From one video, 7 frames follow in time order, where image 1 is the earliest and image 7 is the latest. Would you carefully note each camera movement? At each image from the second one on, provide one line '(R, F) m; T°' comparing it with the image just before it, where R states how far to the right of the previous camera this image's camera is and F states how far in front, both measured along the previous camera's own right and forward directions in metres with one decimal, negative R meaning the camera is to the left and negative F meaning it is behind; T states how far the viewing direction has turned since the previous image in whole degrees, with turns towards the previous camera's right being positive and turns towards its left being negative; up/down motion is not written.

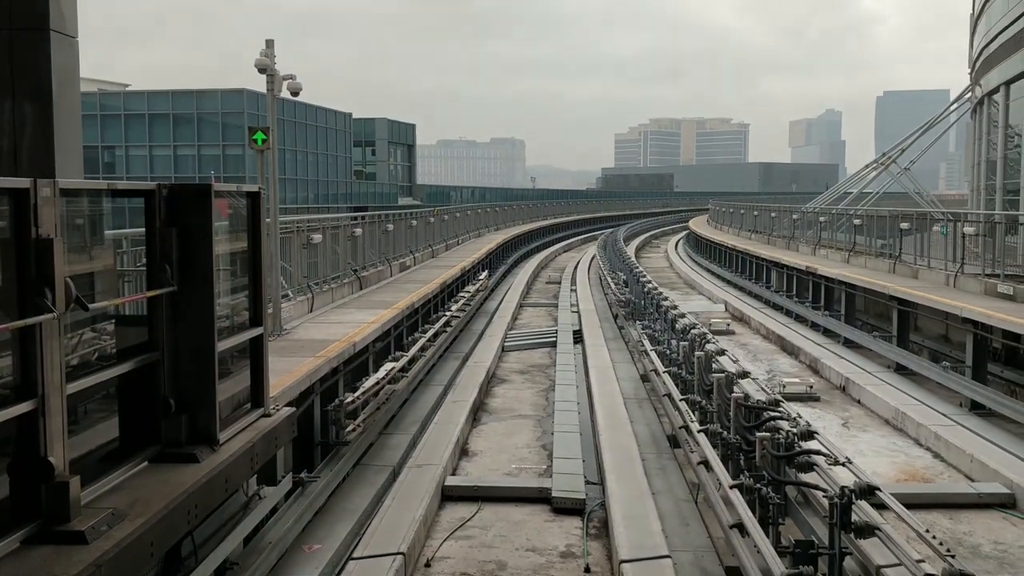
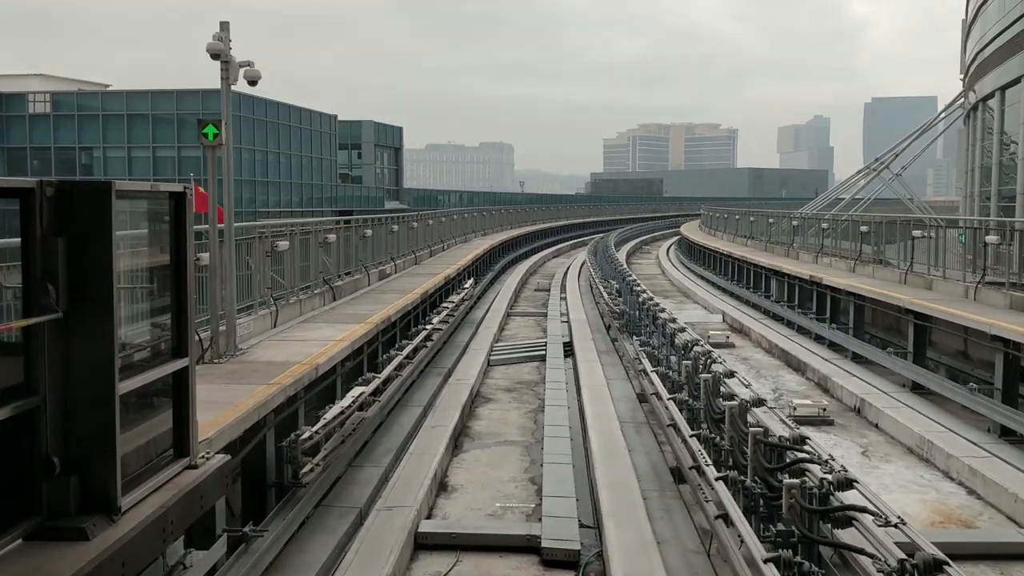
(0.0, +1.1) m; 0°
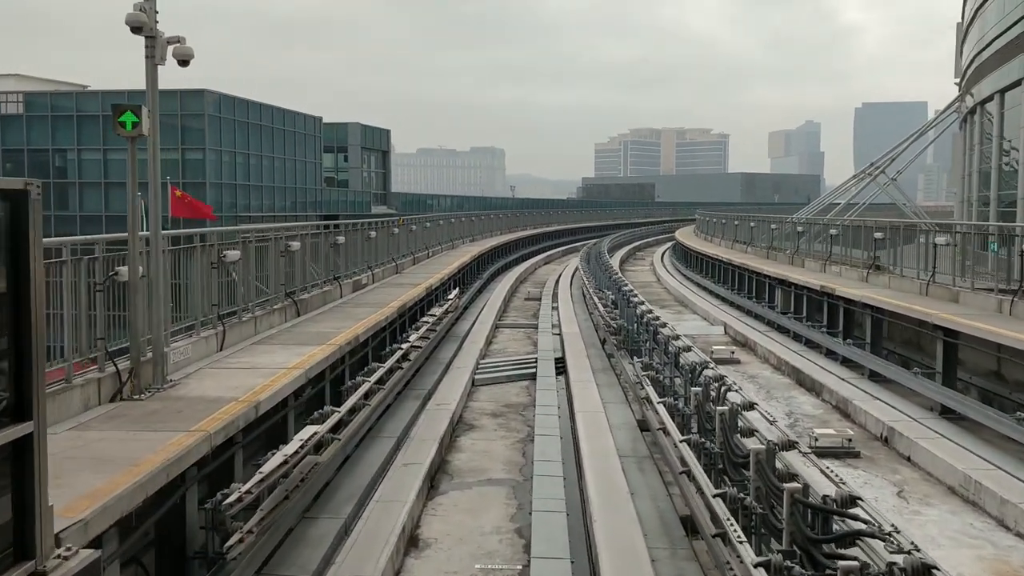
(0.0, +1.4) m; 0°
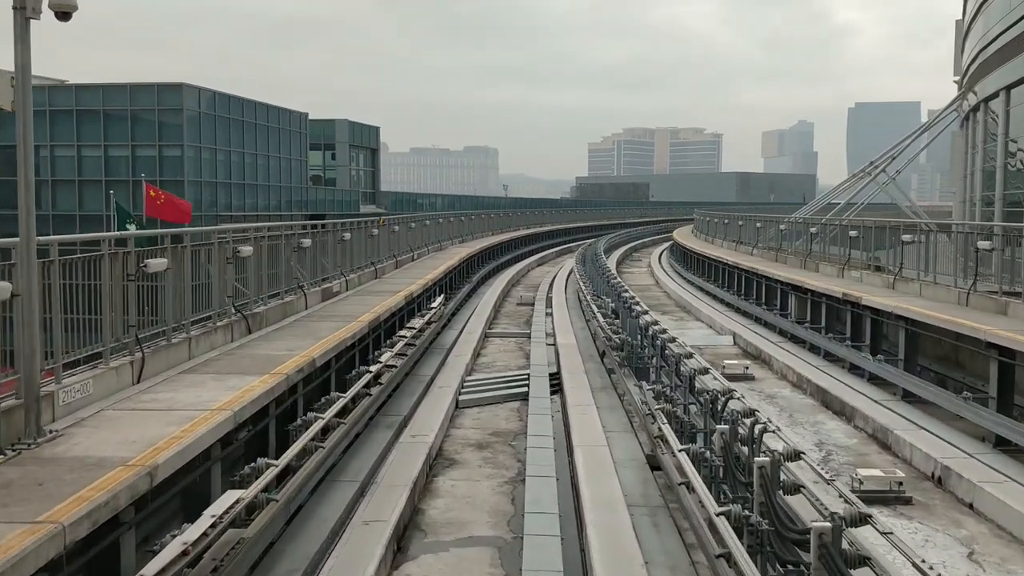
(0.0, +1.8) m; 0°
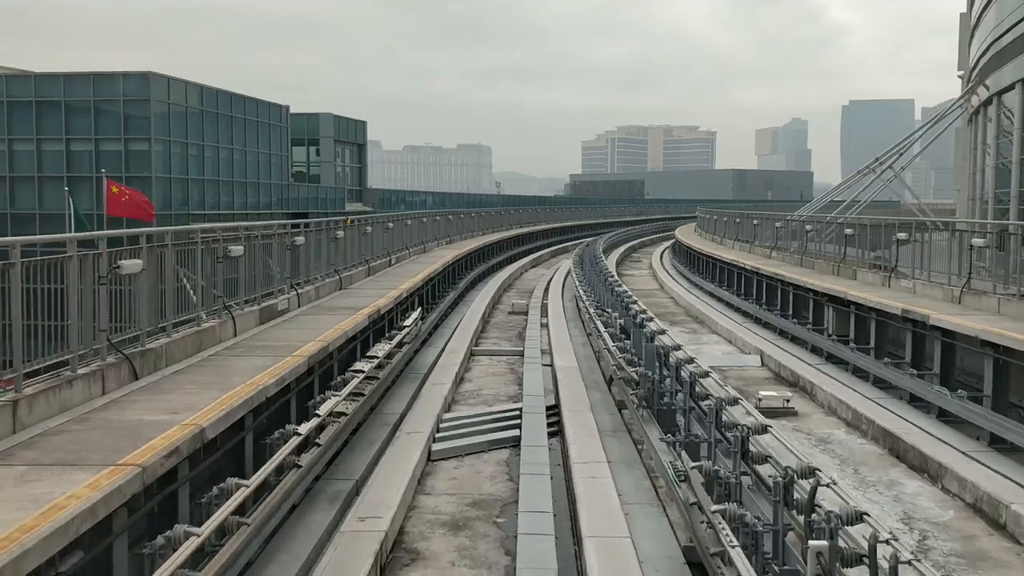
(0.0, +2.8) m; 0°
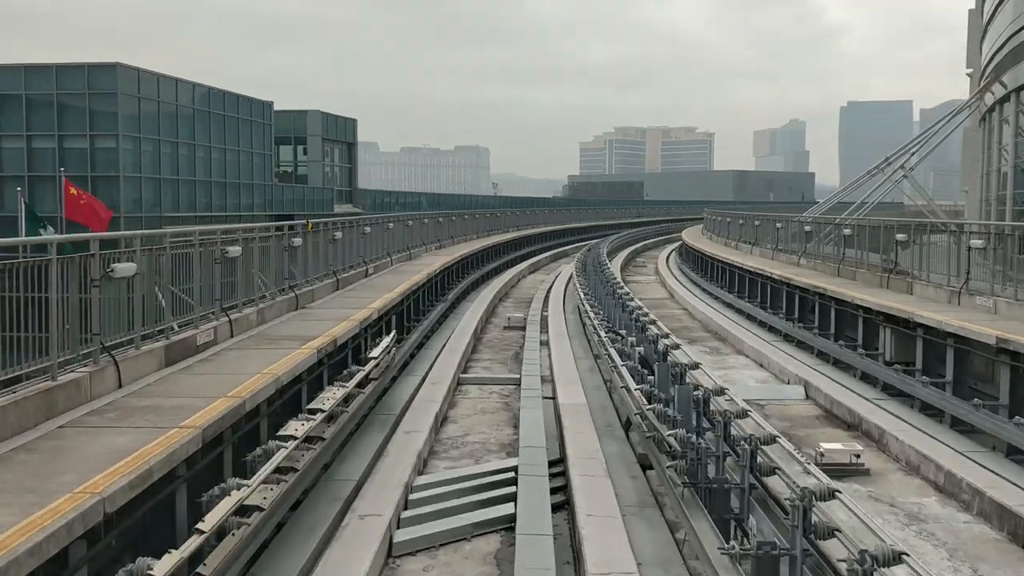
(0.0, +2.8) m; 0°
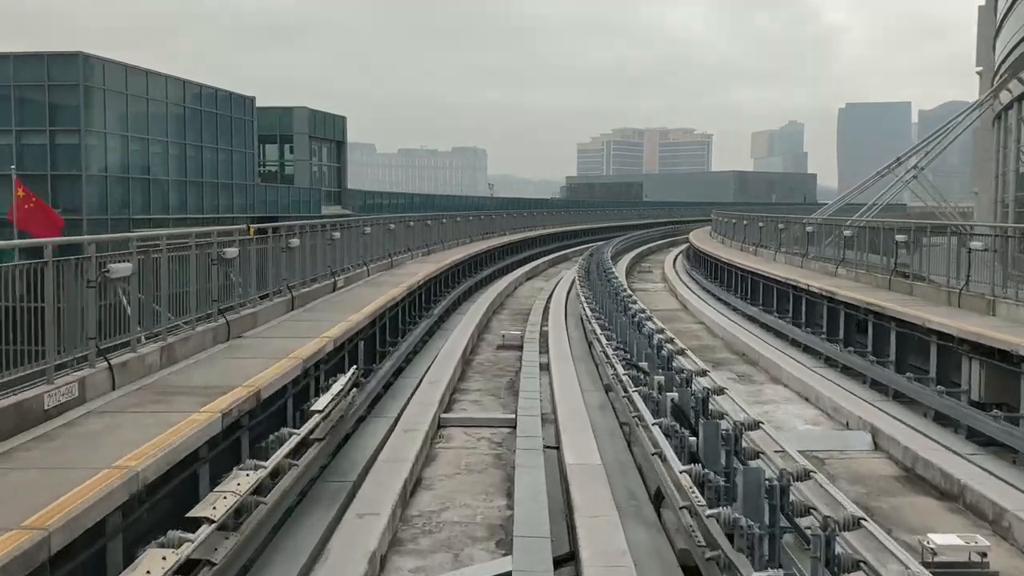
(0.0, +2.8) m; 0°
